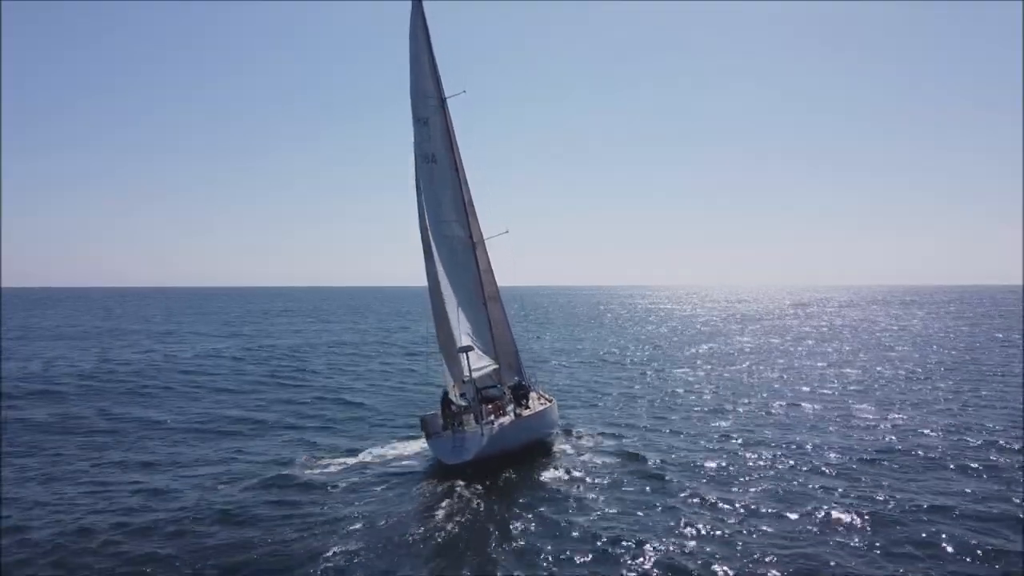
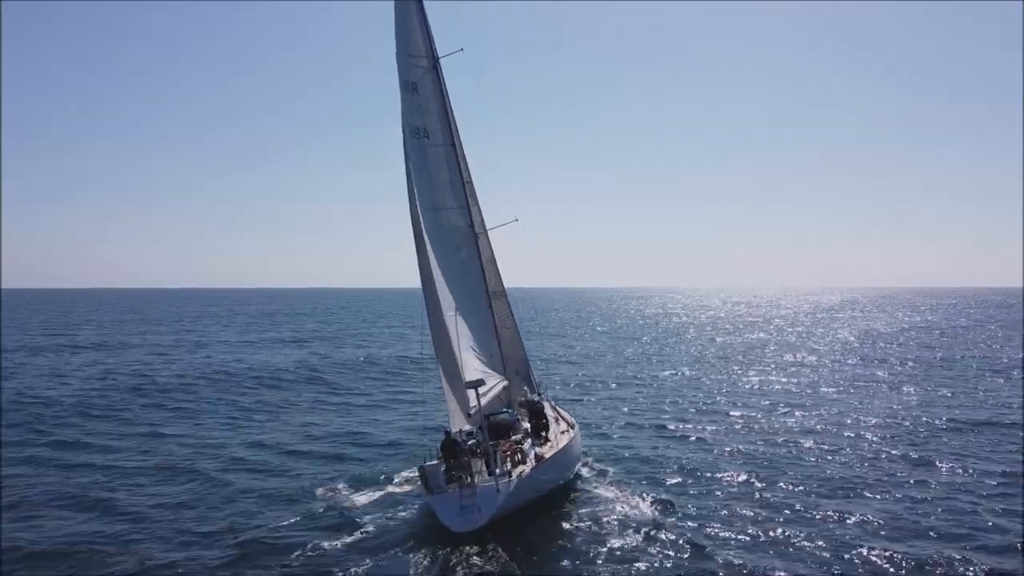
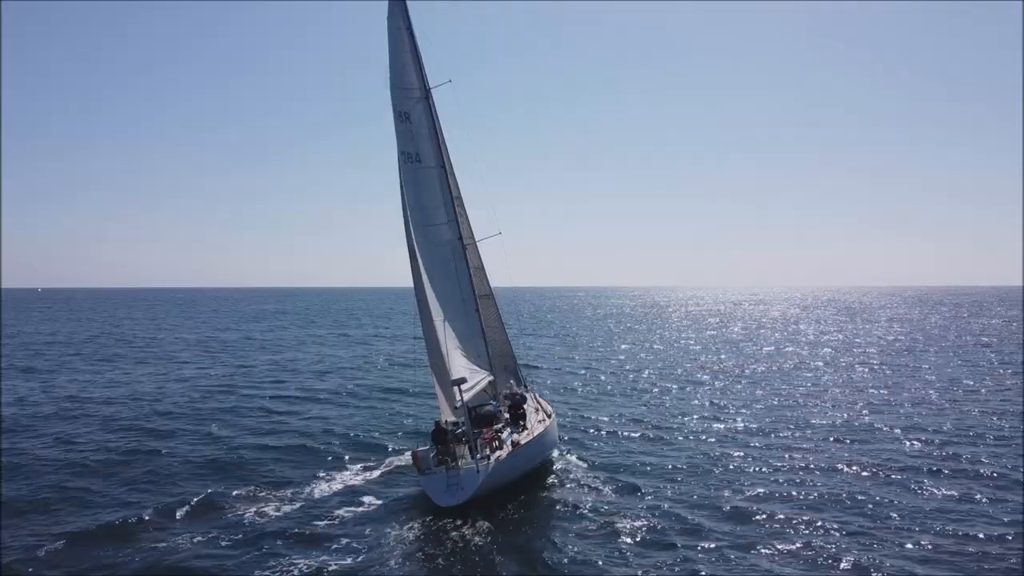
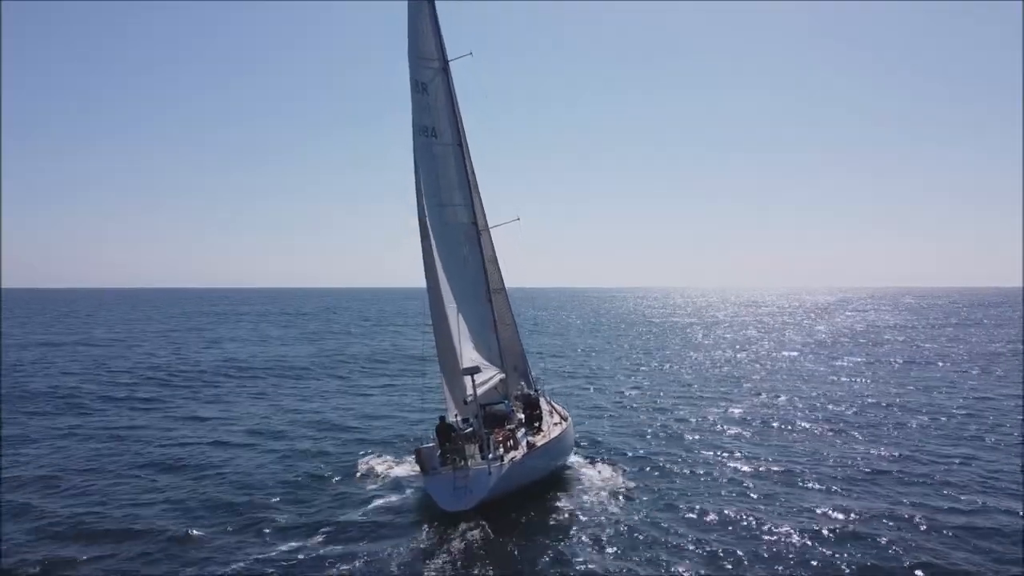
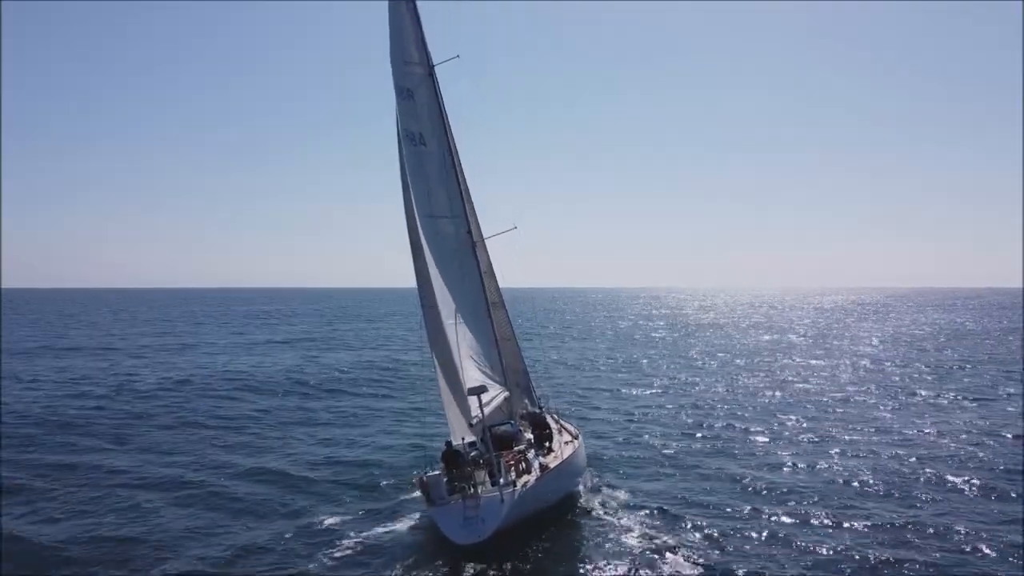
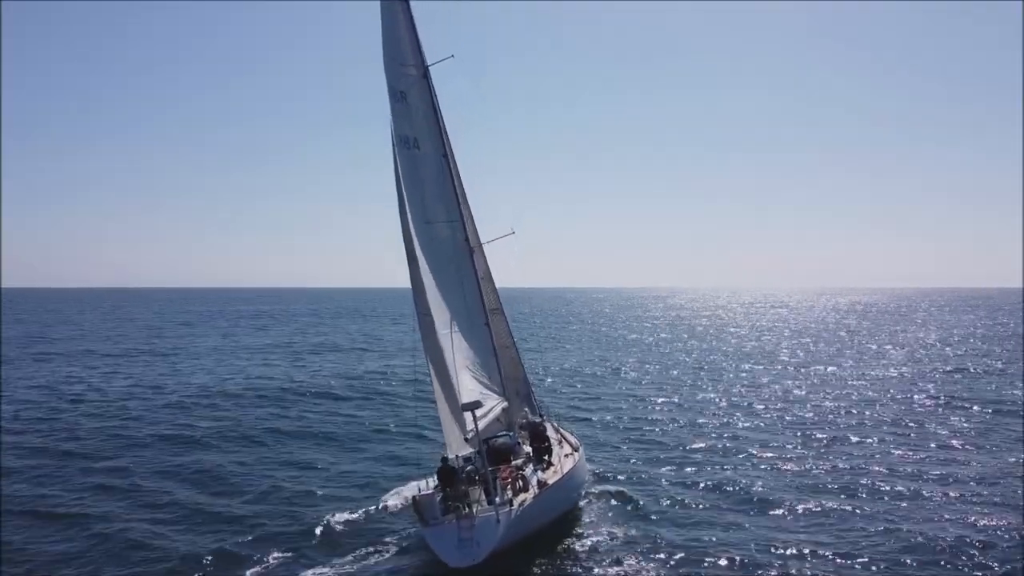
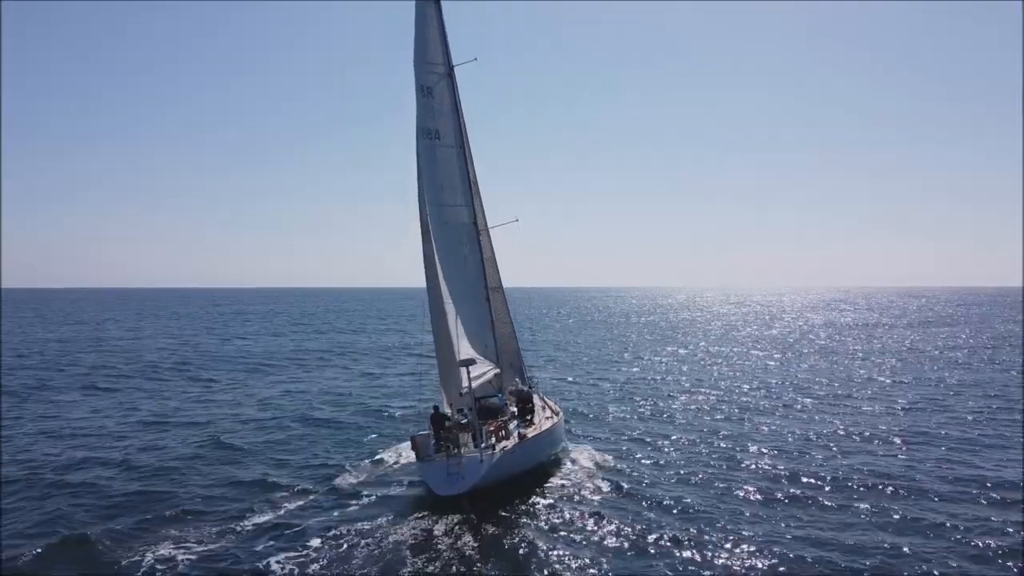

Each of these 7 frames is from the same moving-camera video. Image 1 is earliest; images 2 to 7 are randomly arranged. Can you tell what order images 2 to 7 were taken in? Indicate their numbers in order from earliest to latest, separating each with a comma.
3, 7, 4, 2, 5, 6
